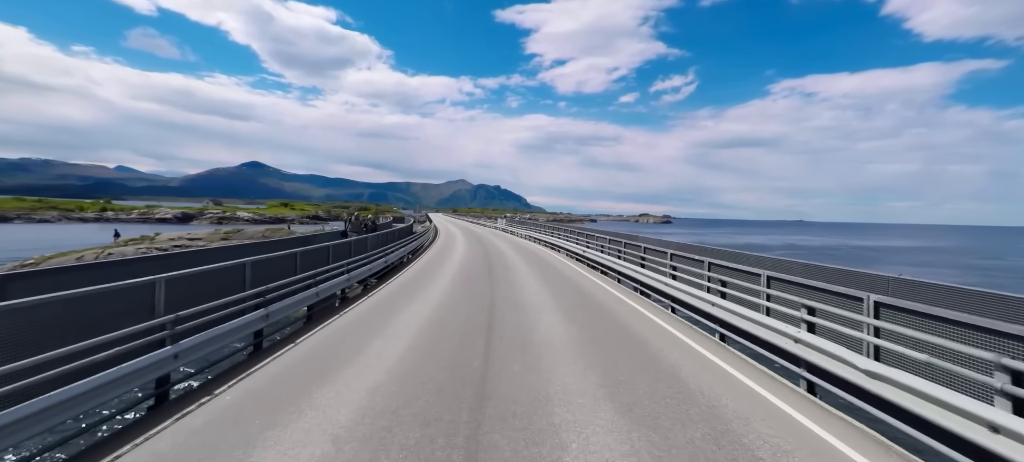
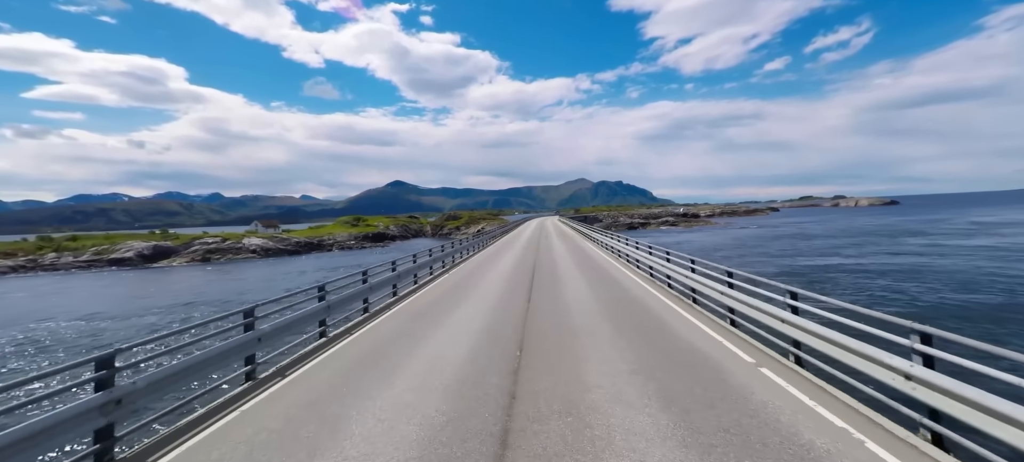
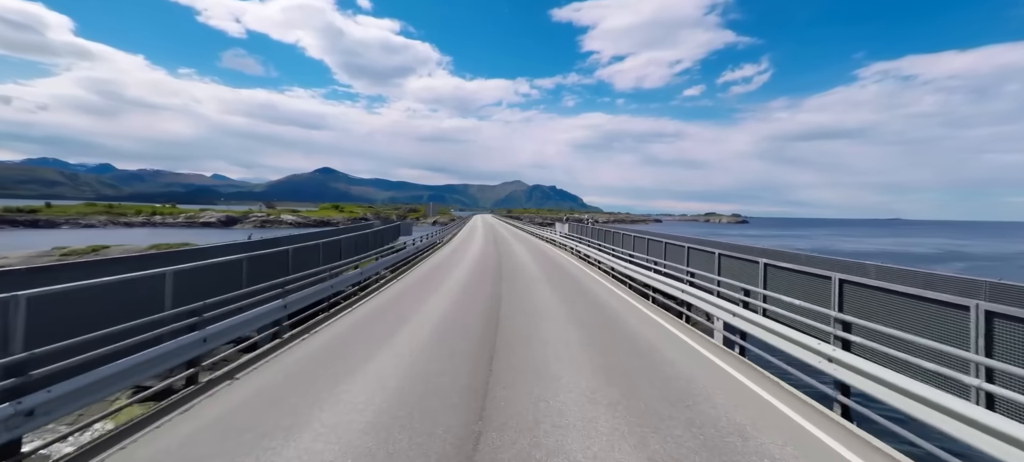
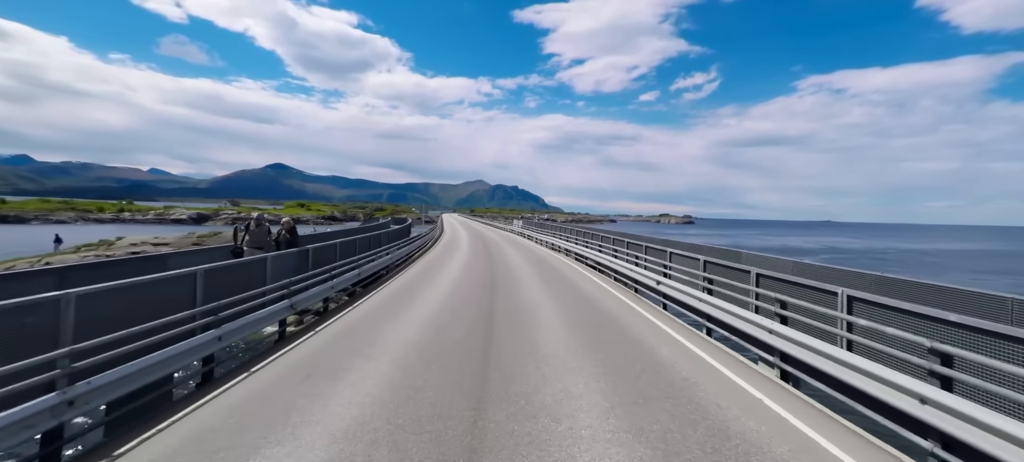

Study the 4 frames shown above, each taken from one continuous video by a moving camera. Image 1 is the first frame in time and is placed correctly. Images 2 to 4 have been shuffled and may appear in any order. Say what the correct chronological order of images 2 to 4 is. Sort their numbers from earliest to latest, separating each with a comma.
4, 3, 2
